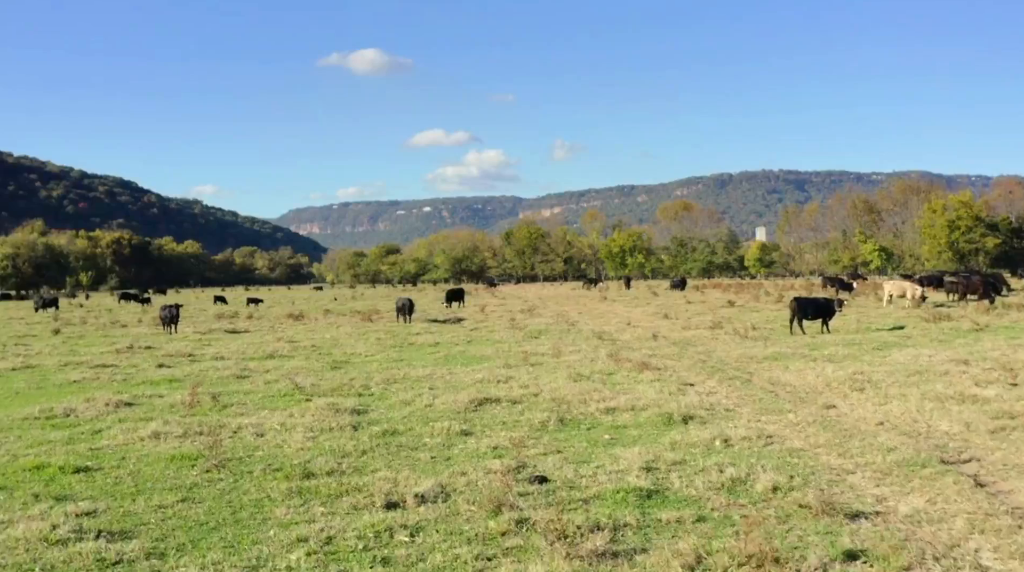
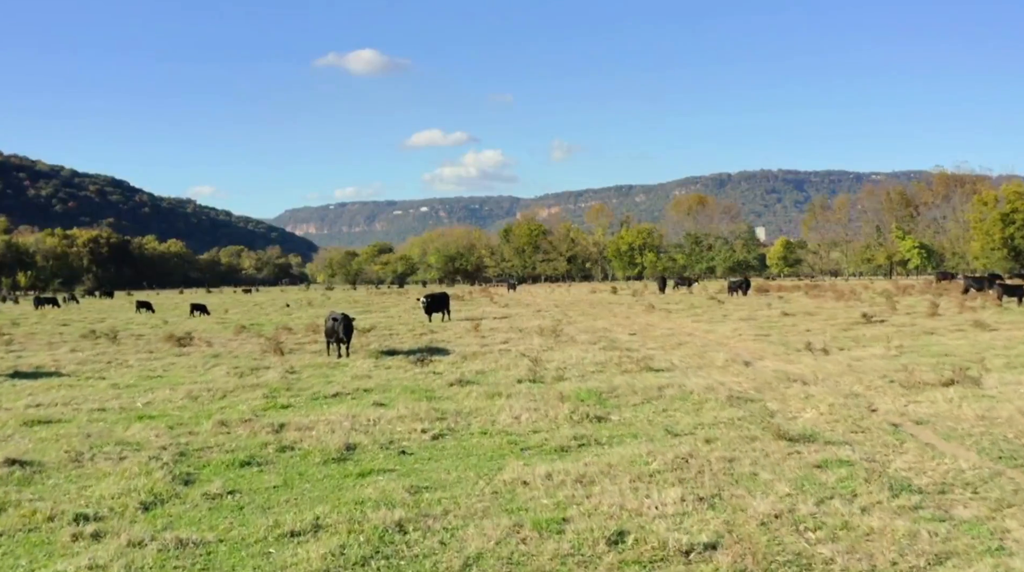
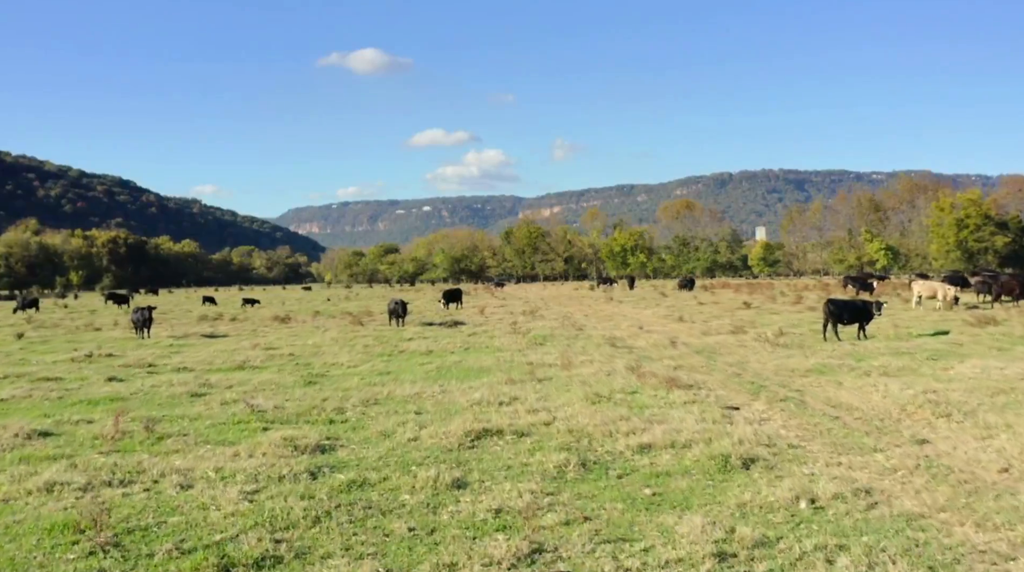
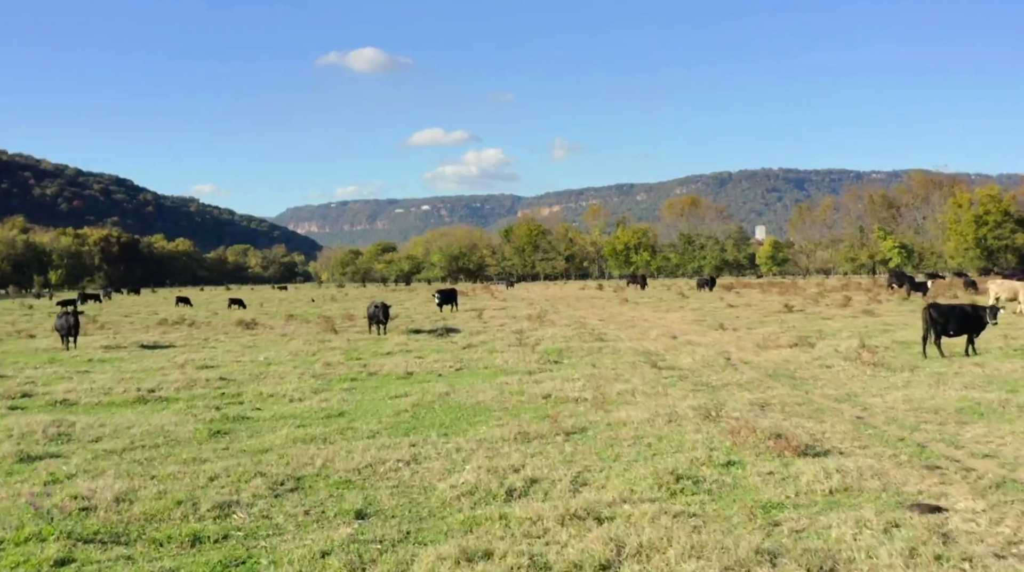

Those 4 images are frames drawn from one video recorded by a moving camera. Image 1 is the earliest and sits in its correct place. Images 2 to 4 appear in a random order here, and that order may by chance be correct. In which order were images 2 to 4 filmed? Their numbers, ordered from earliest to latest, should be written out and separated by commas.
3, 4, 2
